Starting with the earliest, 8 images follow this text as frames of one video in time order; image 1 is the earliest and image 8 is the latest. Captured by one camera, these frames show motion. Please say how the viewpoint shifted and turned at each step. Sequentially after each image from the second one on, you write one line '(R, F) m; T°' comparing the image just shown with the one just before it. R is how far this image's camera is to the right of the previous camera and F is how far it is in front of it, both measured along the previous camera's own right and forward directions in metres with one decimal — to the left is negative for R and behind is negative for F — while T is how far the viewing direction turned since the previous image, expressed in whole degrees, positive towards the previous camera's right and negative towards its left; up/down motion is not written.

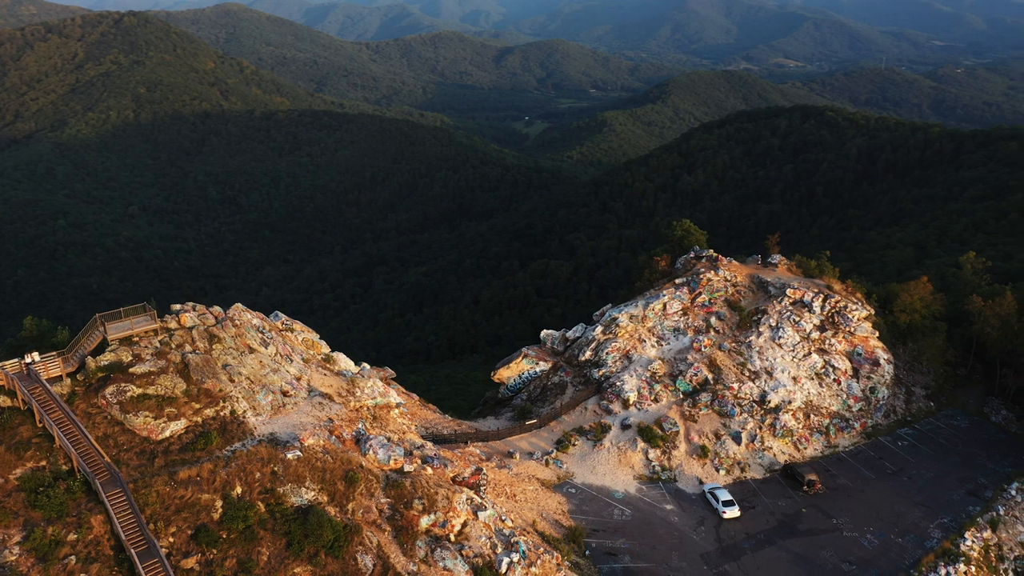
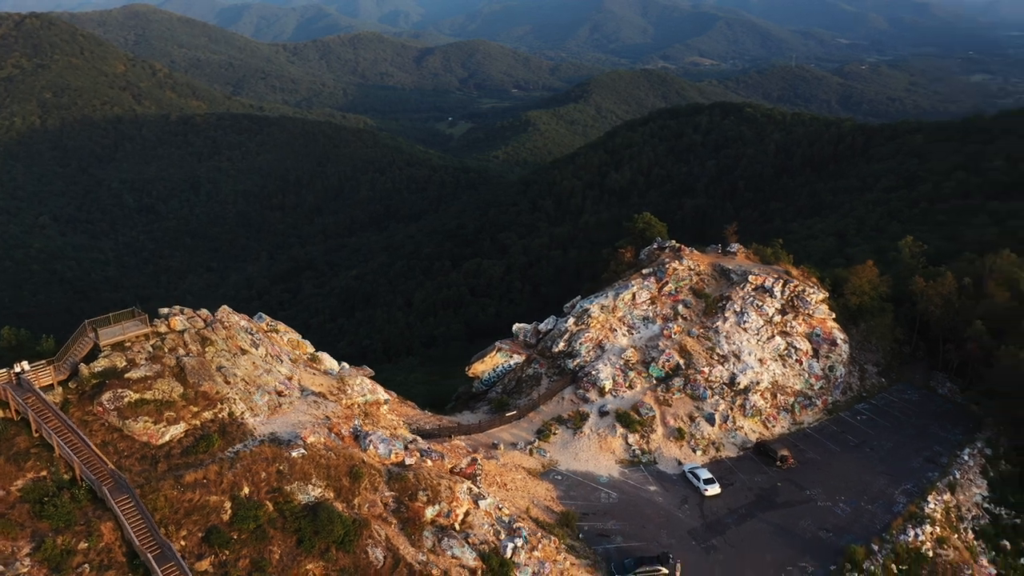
(-1.9, -0.5) m; +5°
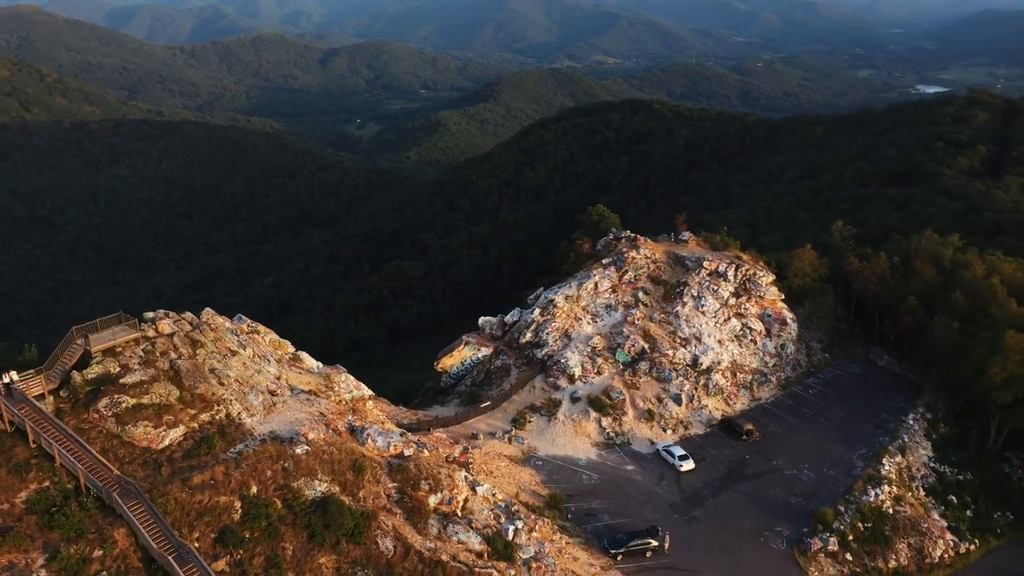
(-2.2, -0.6) m; +6°
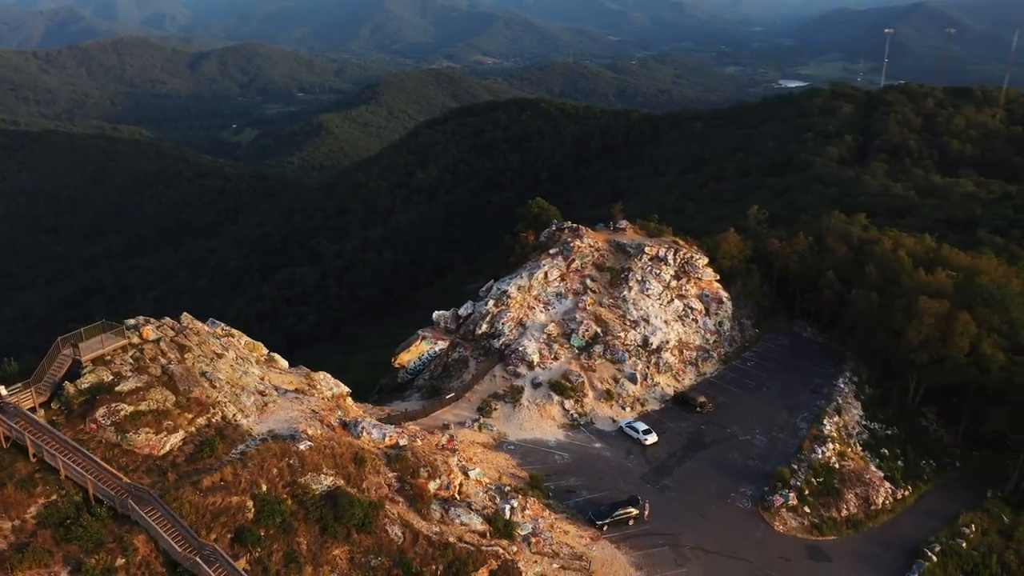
(-2.8, -0.7) m; +8°
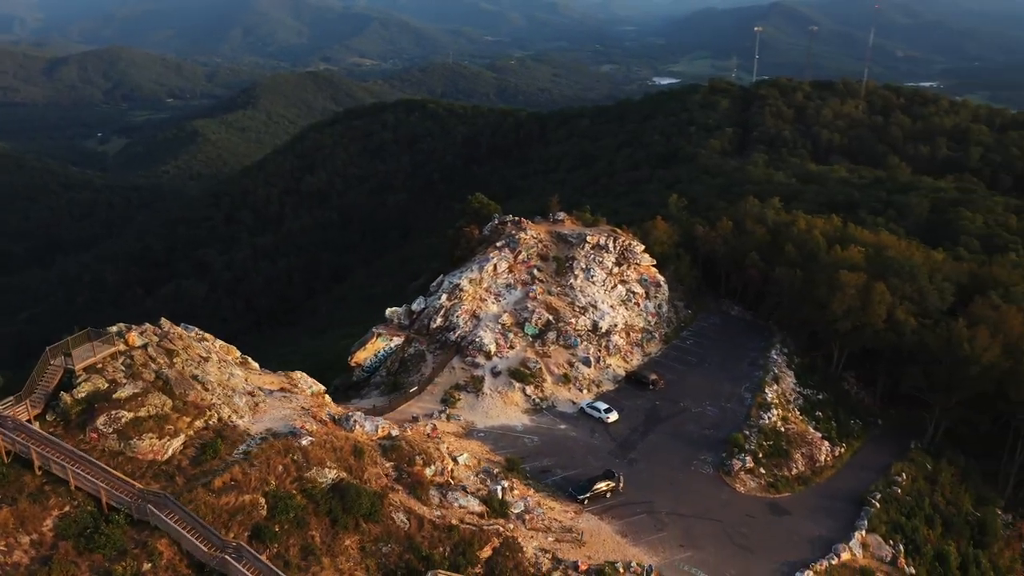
(-2.8, -0.7) m; +8°
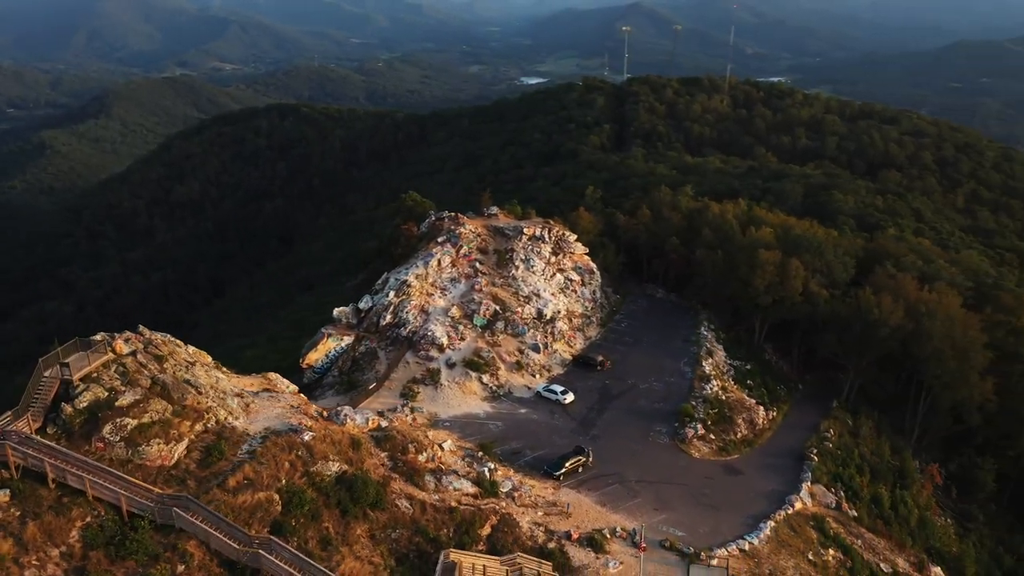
(-3.1, -0.8) m; +8°
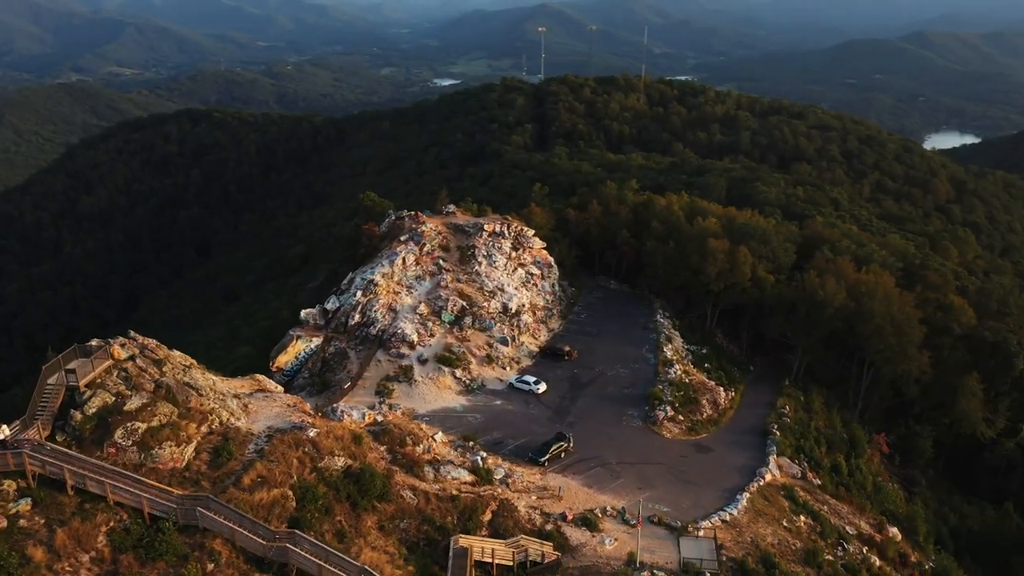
(-2.2, -0.6) m; +6°
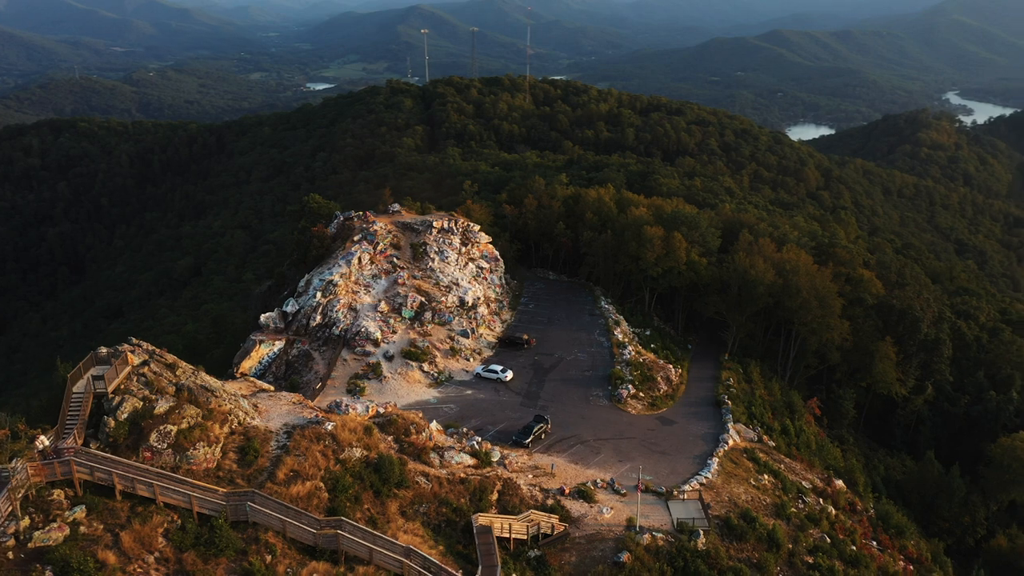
(-3.4, -0.8) m; +8°
